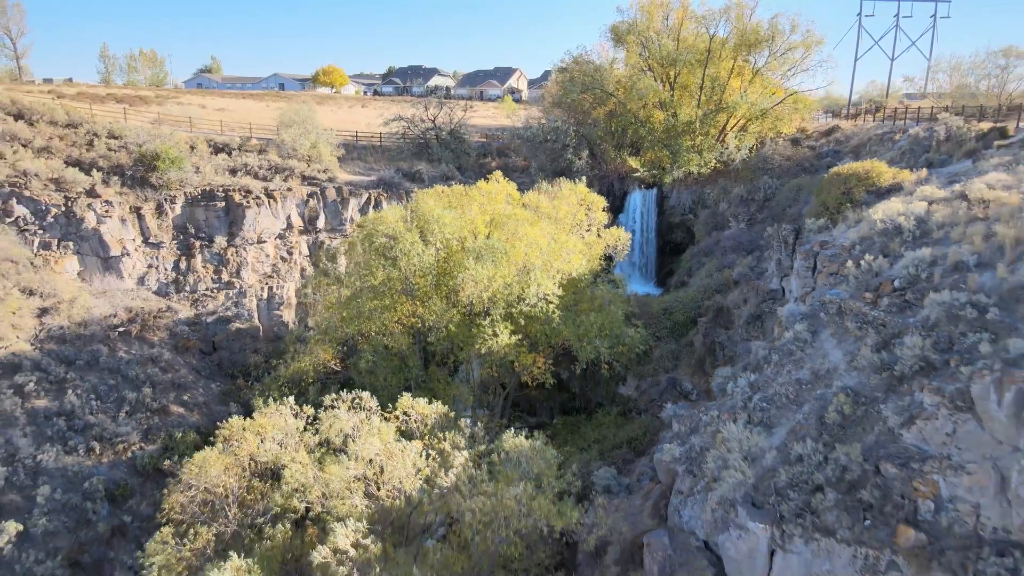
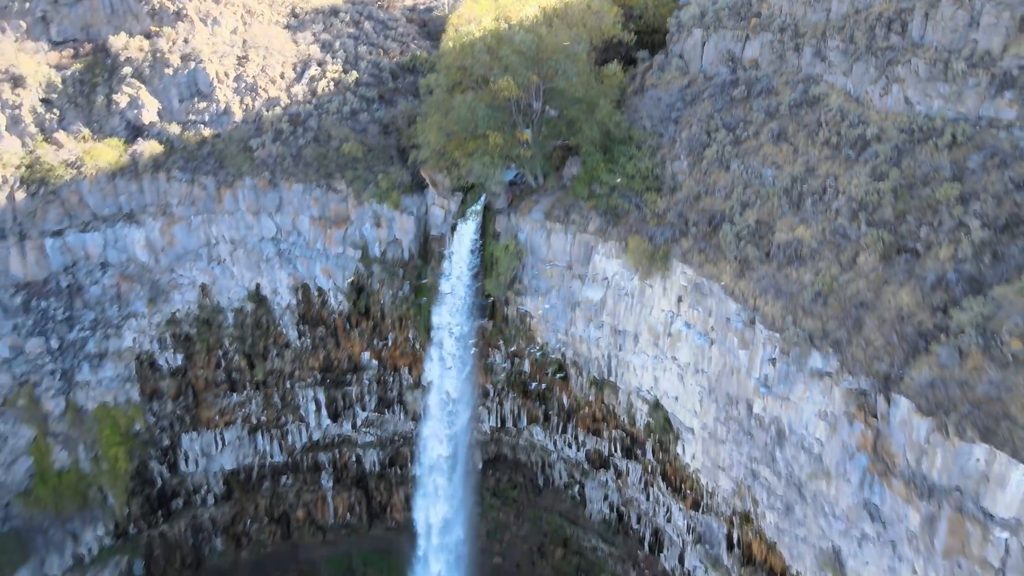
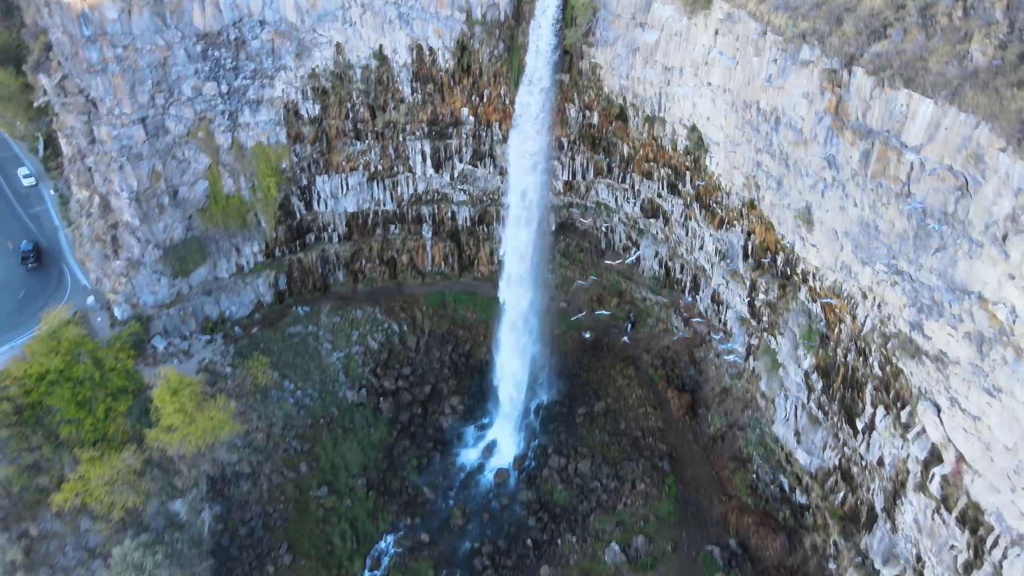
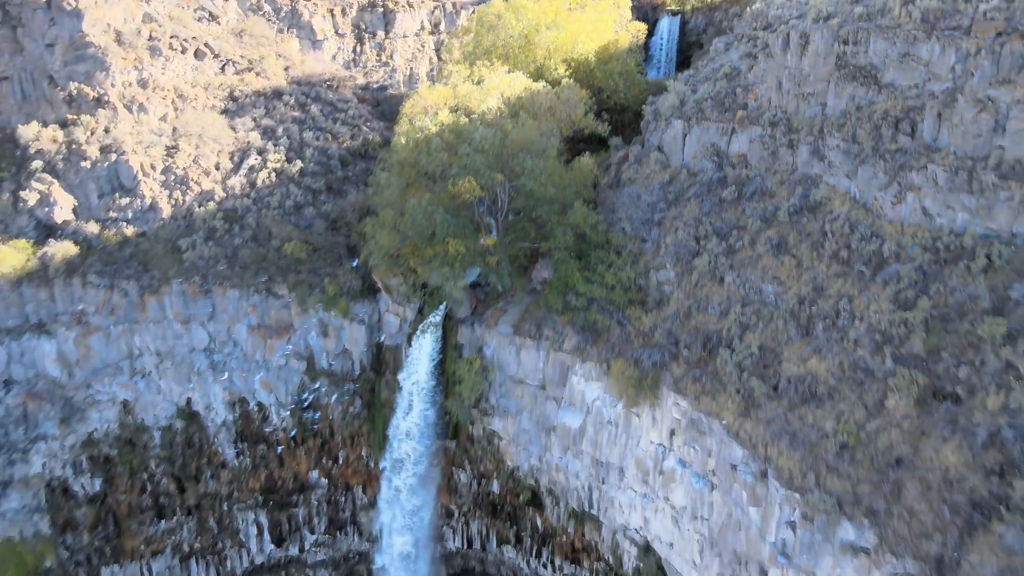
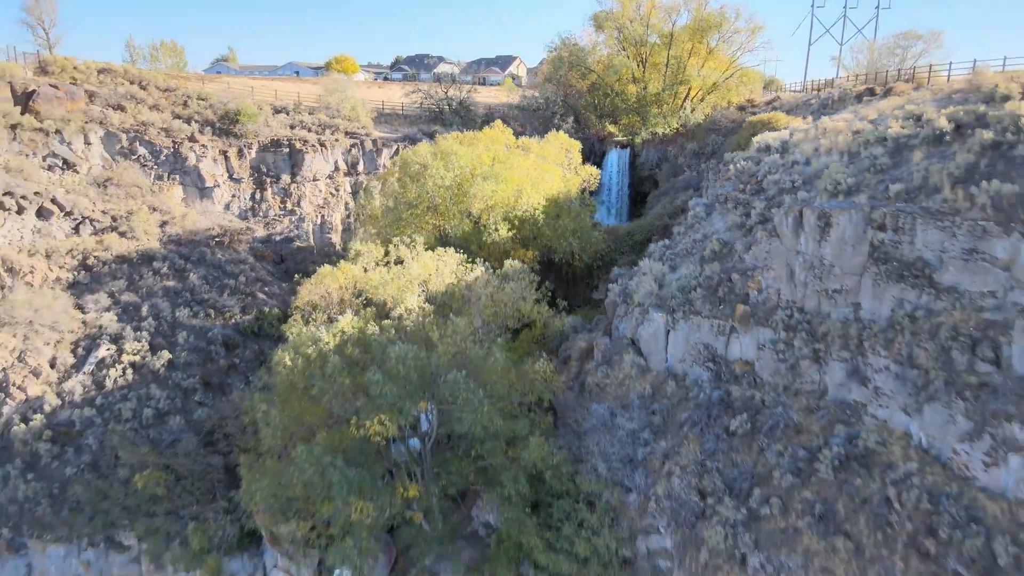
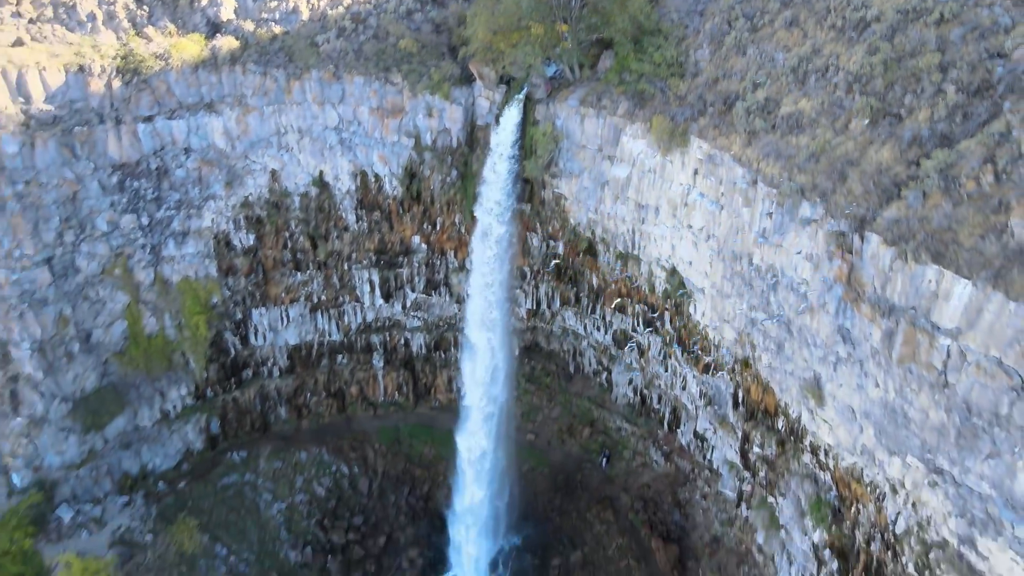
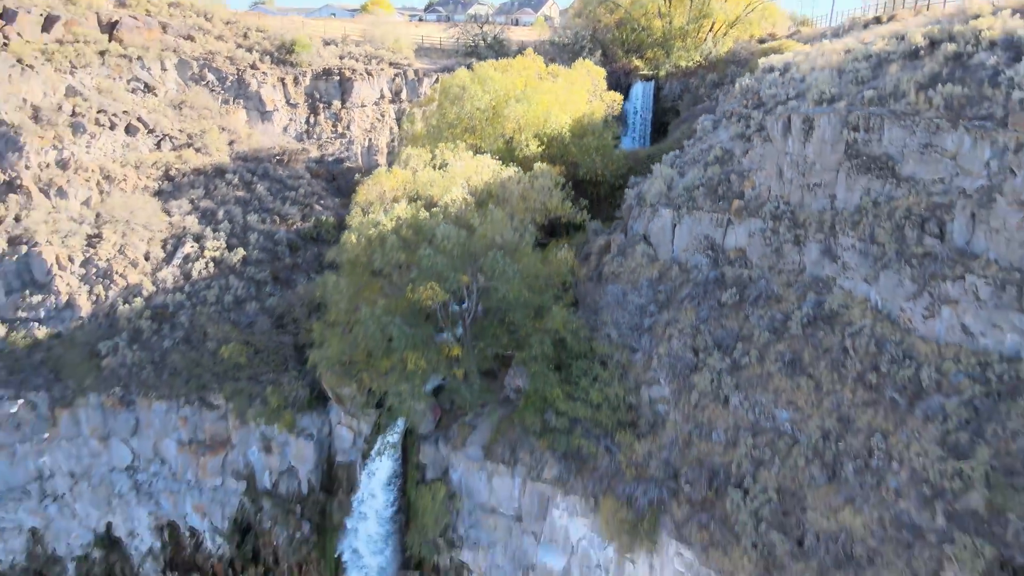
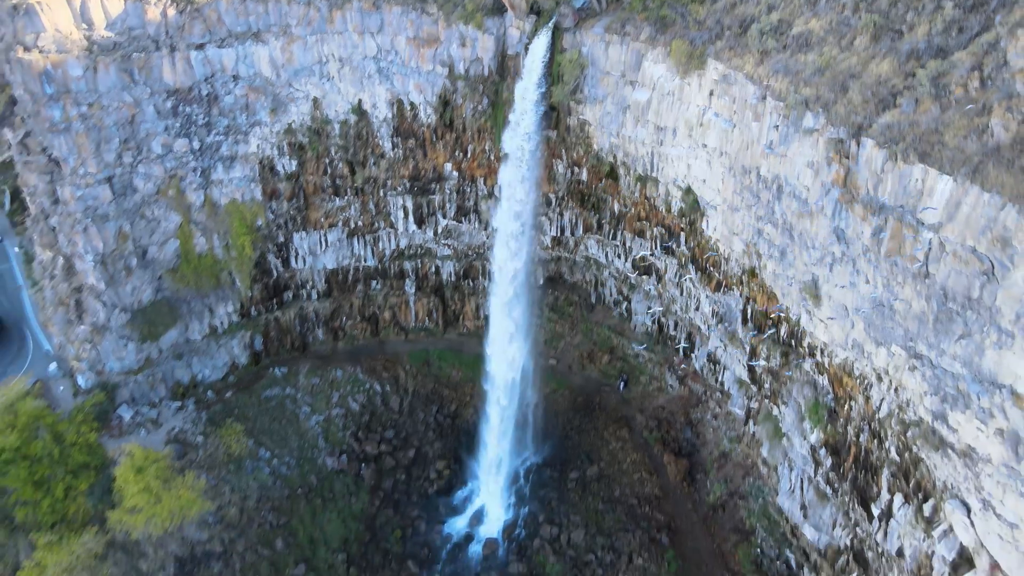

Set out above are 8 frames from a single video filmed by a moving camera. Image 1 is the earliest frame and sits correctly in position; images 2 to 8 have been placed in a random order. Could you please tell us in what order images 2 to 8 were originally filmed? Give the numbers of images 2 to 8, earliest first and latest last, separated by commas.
5, 7, 4, 2, 6, 8, 3
